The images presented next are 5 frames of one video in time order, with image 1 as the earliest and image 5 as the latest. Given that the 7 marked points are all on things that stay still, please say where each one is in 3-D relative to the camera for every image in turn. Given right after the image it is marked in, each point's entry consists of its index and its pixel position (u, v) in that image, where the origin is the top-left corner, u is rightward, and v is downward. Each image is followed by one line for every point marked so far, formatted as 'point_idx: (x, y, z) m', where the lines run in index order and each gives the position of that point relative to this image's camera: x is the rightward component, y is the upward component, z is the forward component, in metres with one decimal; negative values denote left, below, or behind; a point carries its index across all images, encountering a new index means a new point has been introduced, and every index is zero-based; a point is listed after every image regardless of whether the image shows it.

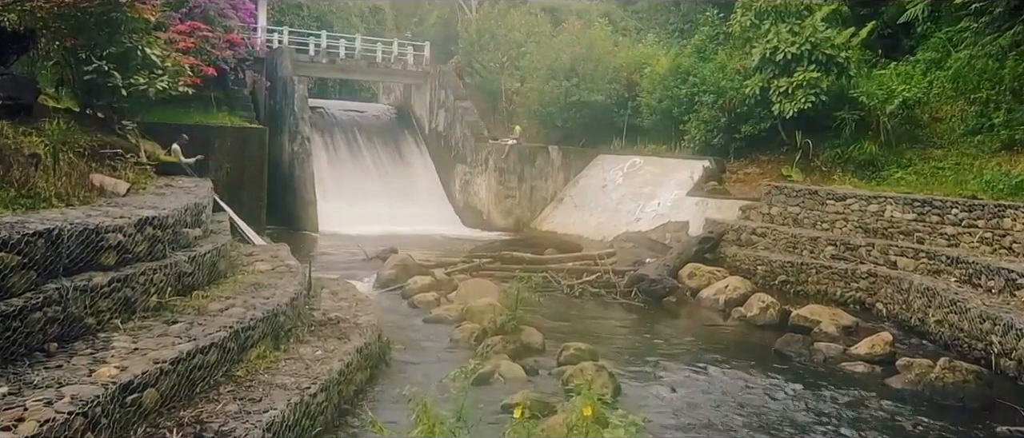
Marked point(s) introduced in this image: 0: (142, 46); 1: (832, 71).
0: (-3.8, +1.8, +8.0) m
1: (+5.0, +2.3, +12.4) m
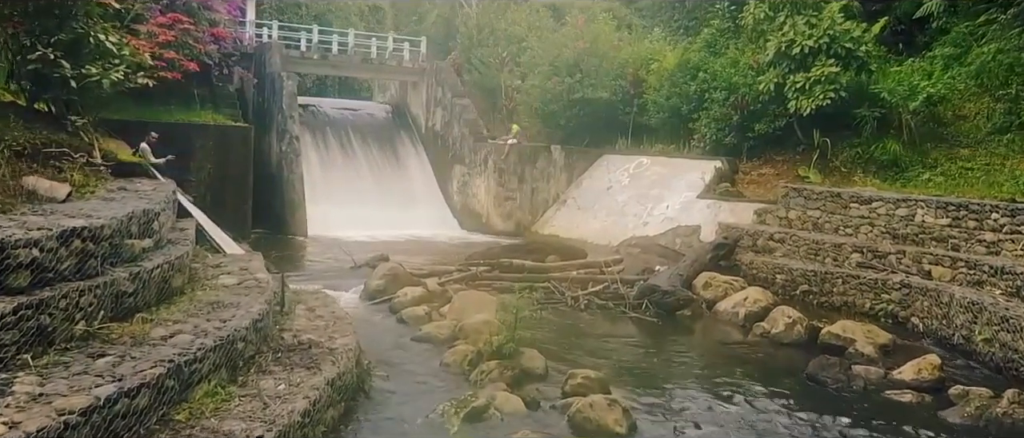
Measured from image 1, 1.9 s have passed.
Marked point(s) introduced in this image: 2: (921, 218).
0: (-3.8, +1.7, +7.3) m
1: (+5.0, +2.3, +11.7) m
2: (+4.7, 0.0, +9.1) m
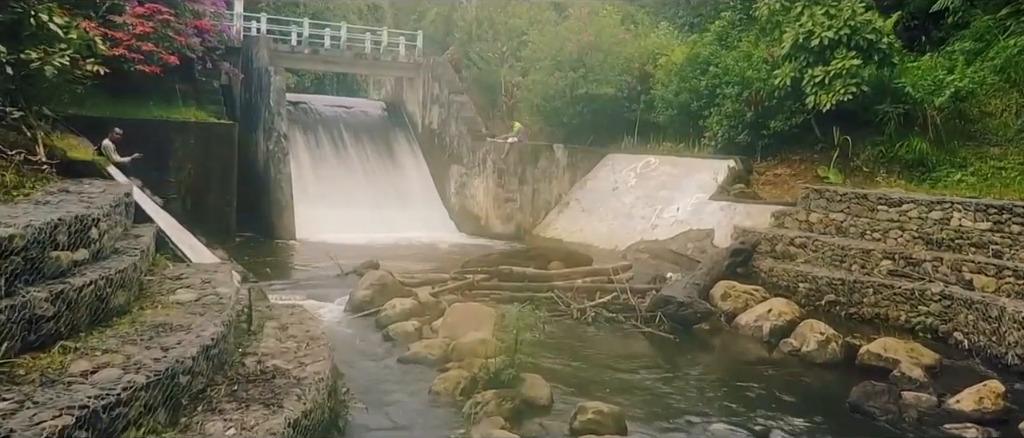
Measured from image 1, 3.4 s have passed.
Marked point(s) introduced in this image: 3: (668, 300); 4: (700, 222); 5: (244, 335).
0: (-3.8, +1.7, +6.6) m
1: (+5.0, +2.2, +10.9) m
2: (+4.7, 0.0, +8.3) m
3: (+1.5, -0.8, +7.5) m
4: (+2.6, 0.0, +11.1) m
5: (-1.7, -0.7, +5.0) m
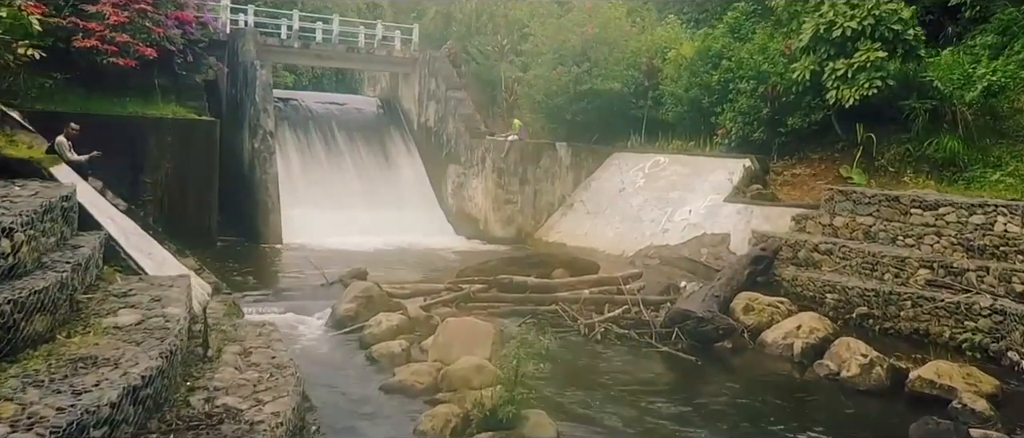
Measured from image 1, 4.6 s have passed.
0: (-3.8, +1.6, +5.8) m
1: (+5.0, +2.2, +10.1) m
2: (+4.7, -0.1, +7.6) m
3: (+1.5, -0.8, +6.7) m
4: (+2.7, -0.1, +10.4) m
5: (-1.7, -0.8, +4.2) m
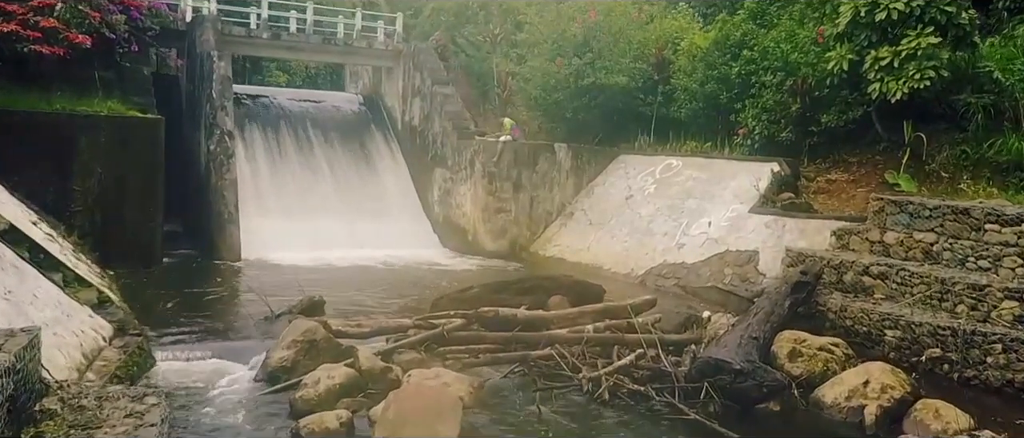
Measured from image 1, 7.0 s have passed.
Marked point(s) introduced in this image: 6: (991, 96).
0: (-4.0, +1.5, +4.3) m
1: (+4.9, +2.0, +8.6) m
2: (+4.6, -0.2, +6.0) m
3: (+1.4, -1.0, +5.2) m
4: (+2.5, -0.3, +8.8) m
5: (-1.8, -0.9, +2.7) m
6: (+5.3, +1.3, +8.5) m
